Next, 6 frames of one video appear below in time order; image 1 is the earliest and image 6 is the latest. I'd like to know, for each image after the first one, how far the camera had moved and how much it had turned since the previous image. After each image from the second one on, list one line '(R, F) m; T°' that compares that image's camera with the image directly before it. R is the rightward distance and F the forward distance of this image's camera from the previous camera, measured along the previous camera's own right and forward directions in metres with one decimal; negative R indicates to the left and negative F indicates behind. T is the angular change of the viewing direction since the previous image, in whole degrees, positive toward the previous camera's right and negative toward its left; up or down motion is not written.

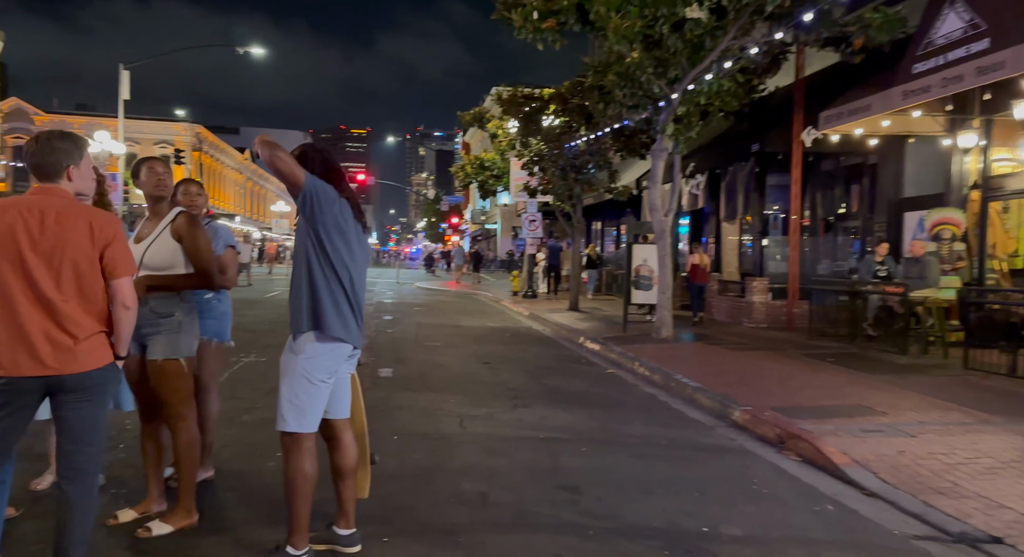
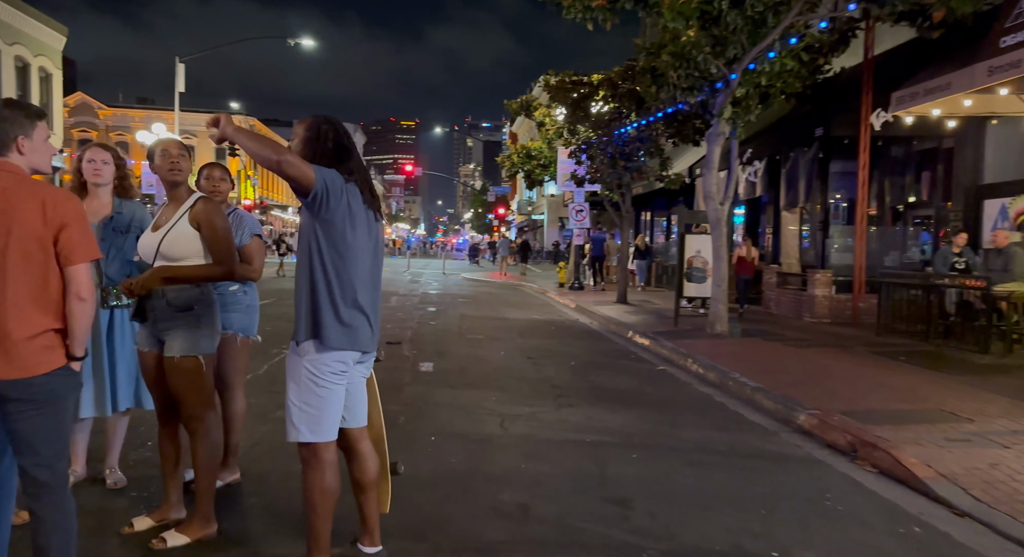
(0.0, +0.5) m; -3°
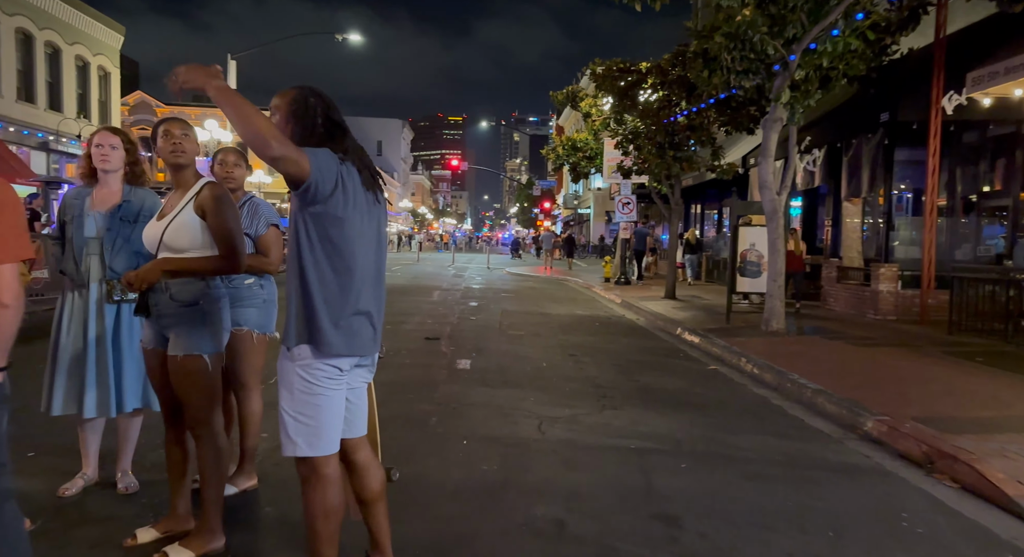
(+0.1, +0.5) m; -3°
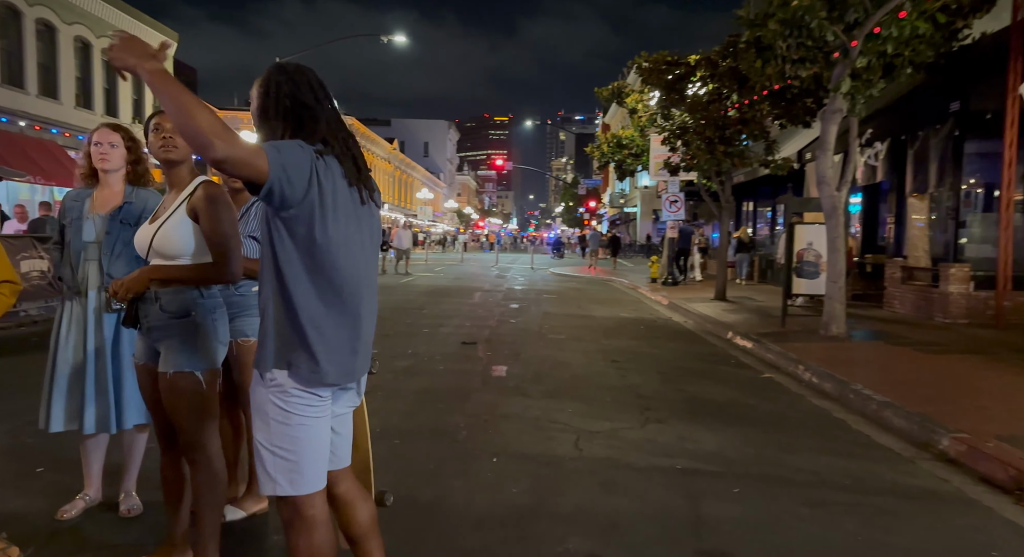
(+0.1, +0.5) m; -3°
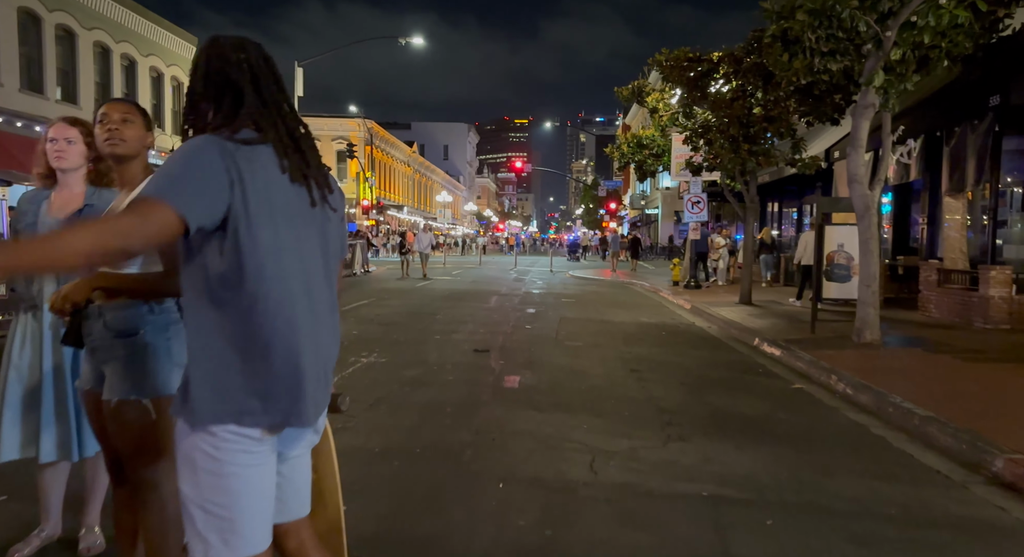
(+0.1, +0.5) m; -2°
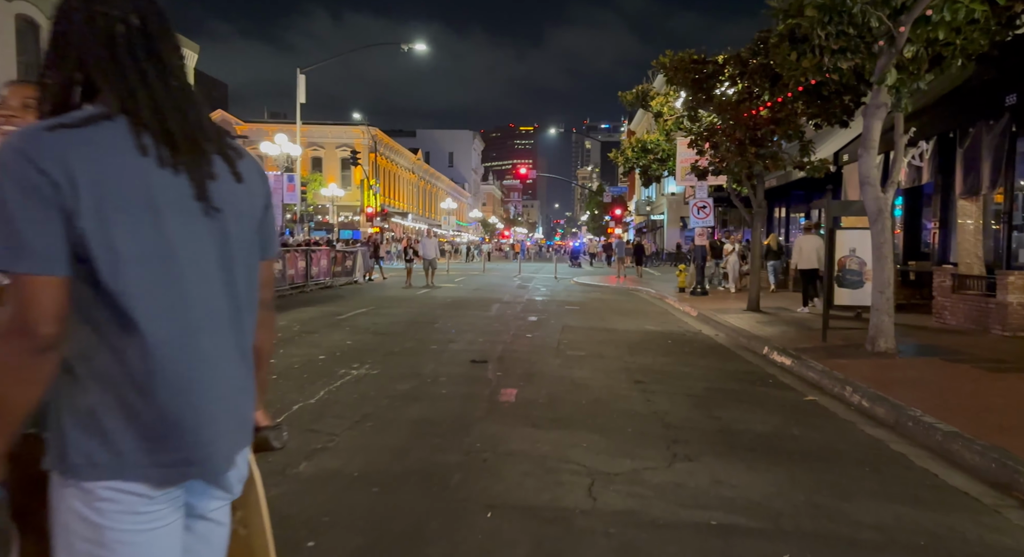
(+0.1, +0.4) m; 0°
